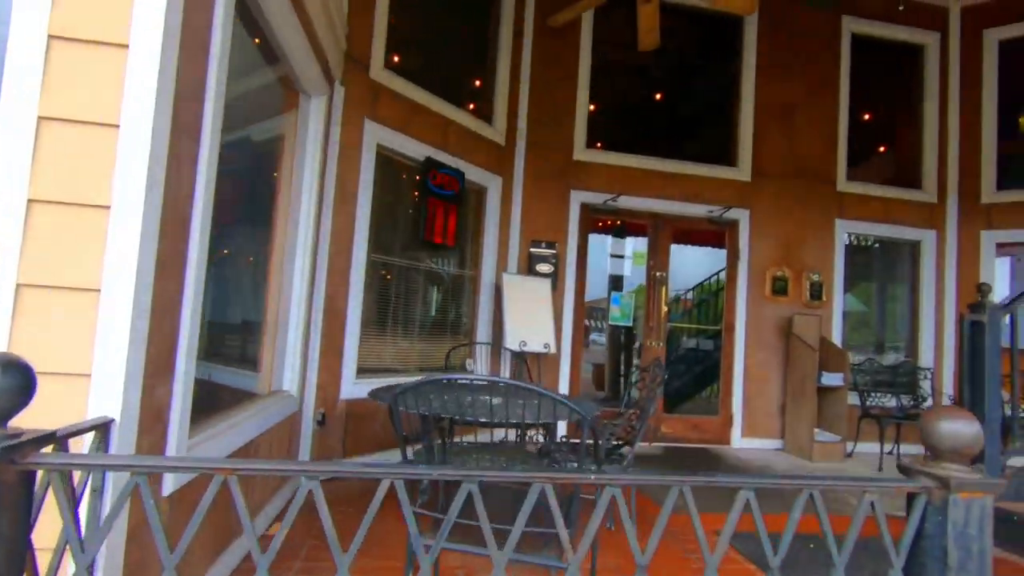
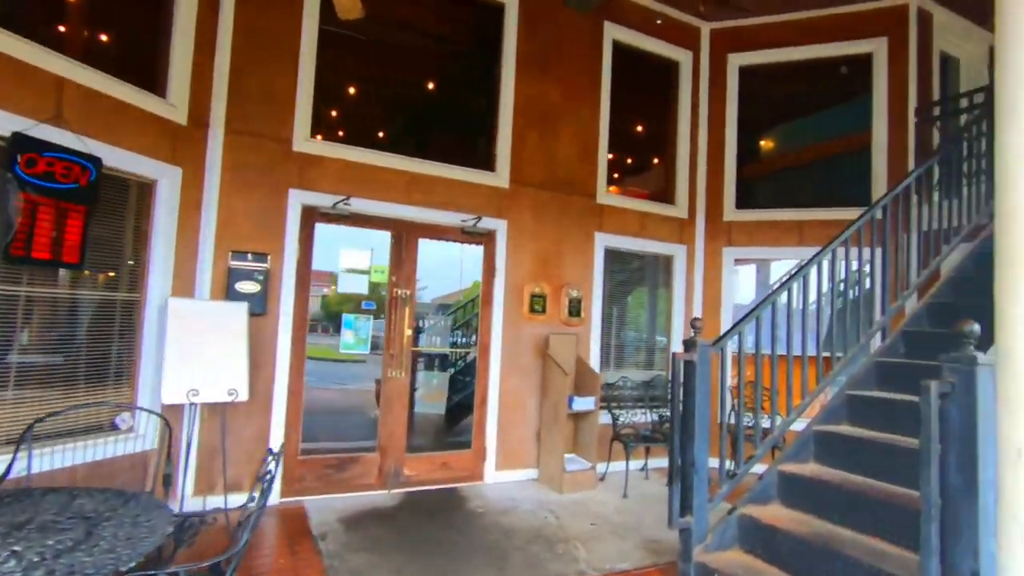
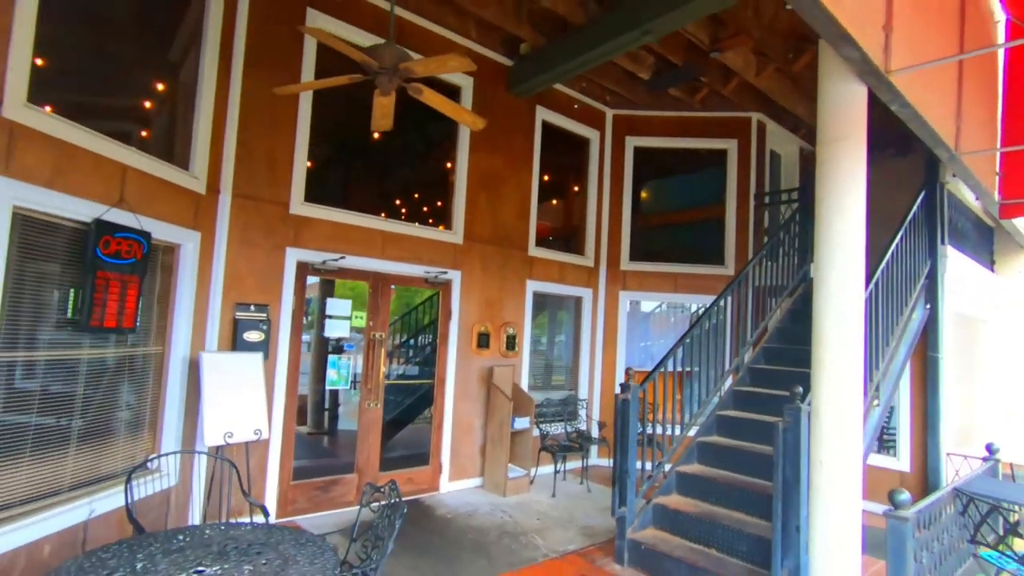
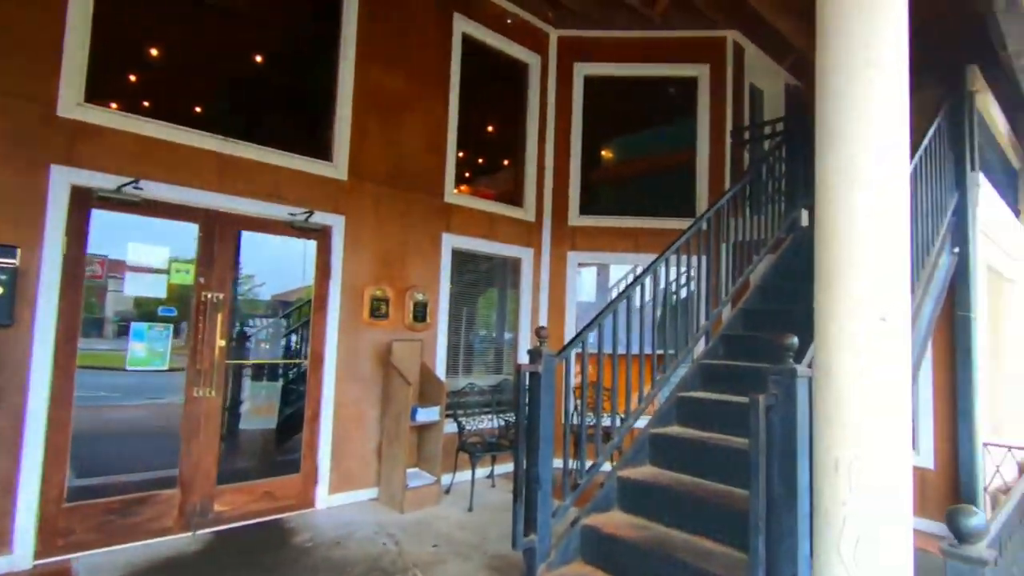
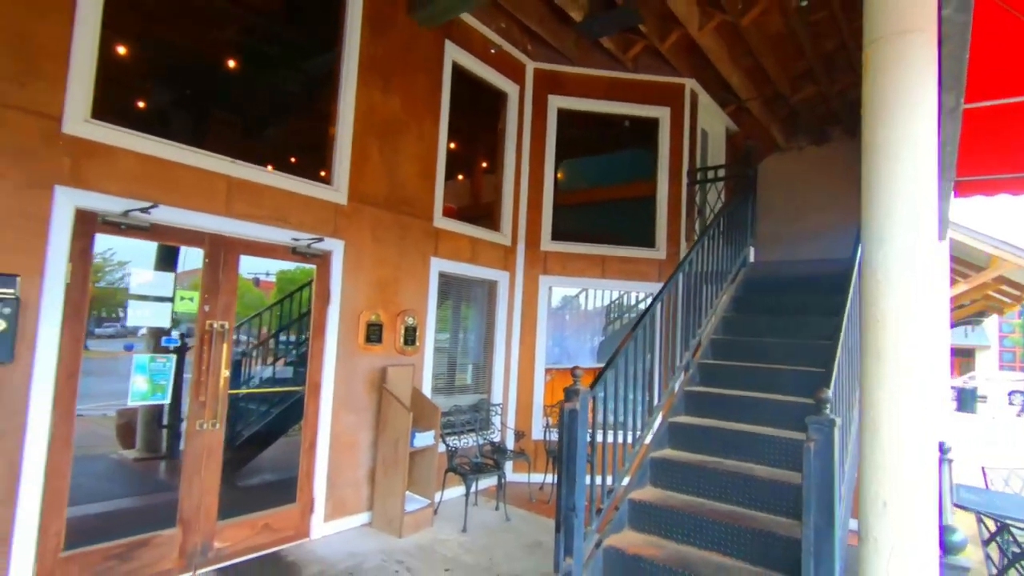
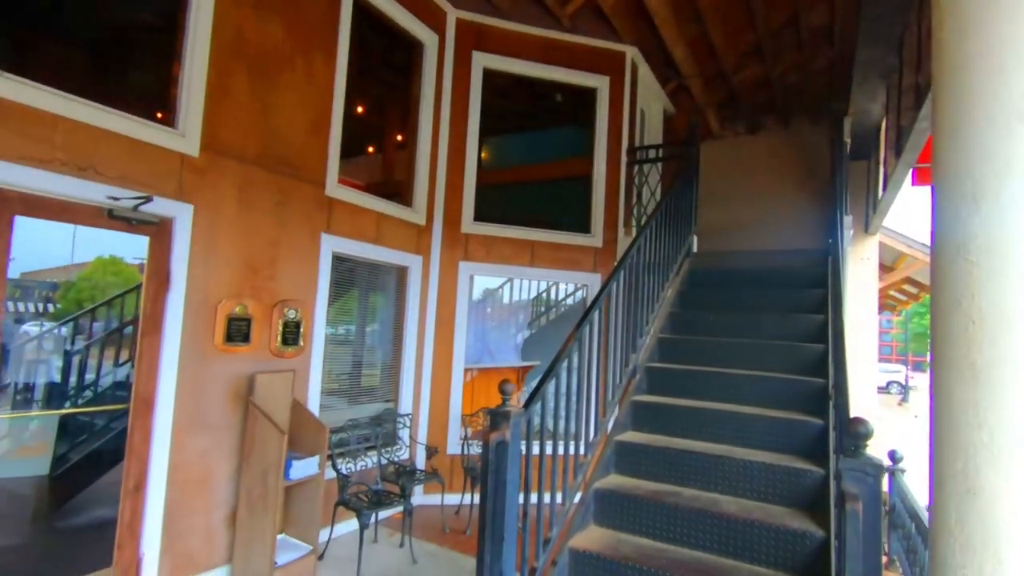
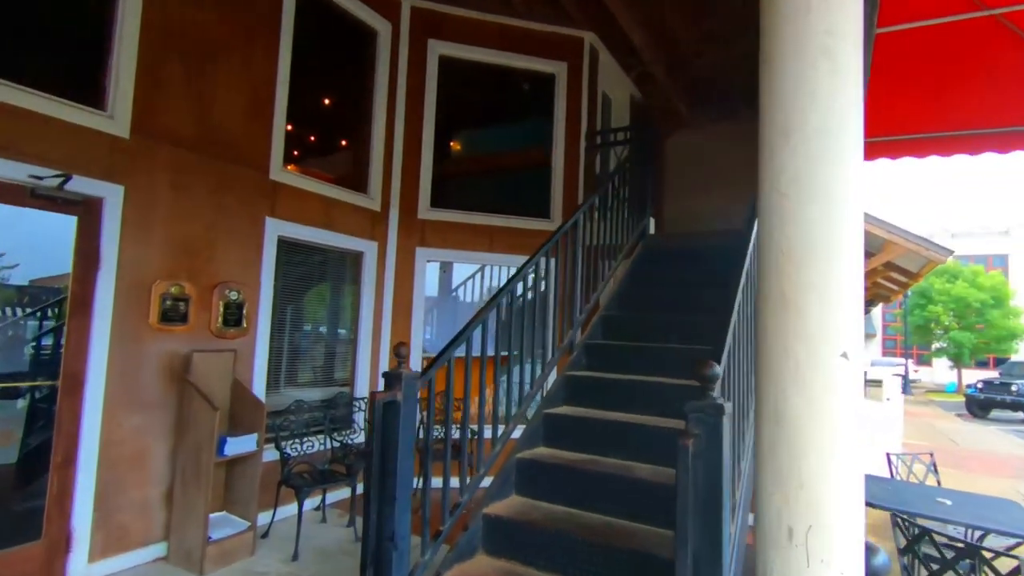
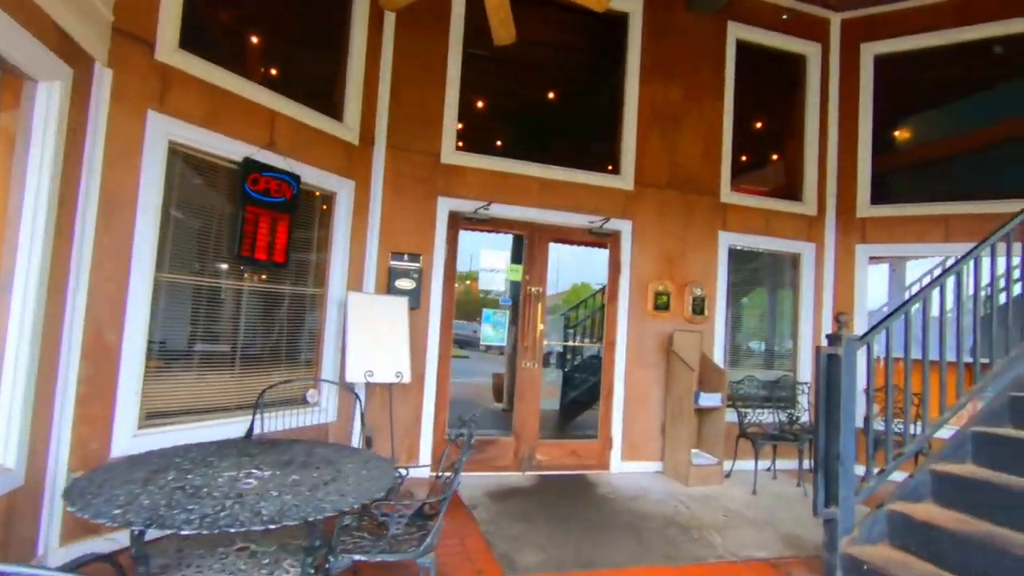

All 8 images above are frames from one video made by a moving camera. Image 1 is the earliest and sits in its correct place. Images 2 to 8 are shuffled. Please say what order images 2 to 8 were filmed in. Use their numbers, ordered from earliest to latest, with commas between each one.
8, 2, 4, 7, 6, 5, 3
